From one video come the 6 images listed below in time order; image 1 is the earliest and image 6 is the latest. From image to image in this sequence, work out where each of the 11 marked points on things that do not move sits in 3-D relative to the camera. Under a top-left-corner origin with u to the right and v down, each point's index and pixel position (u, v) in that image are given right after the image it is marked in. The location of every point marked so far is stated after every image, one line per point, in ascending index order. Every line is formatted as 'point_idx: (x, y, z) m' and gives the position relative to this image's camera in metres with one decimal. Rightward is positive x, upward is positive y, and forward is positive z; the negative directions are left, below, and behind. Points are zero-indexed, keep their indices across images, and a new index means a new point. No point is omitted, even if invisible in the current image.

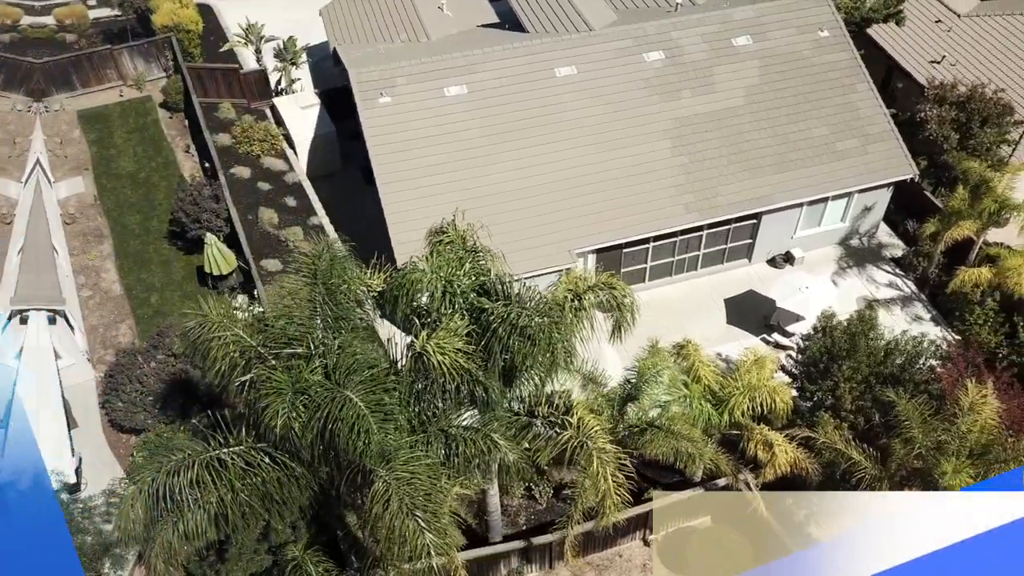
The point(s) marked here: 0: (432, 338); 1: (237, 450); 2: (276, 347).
0: (-1.0, -0.6, +10.3) m
1: (-3.6, -2.1, +11.1) m
2: (-3.1, -0.8, +10.9) m
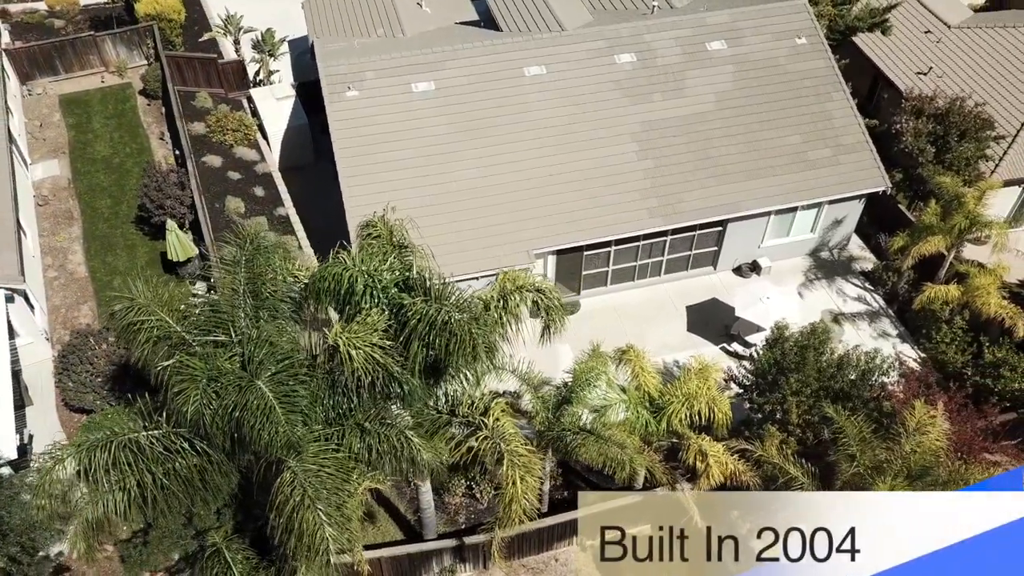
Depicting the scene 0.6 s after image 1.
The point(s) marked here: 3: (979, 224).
0: (-2.2, -0.5, +10.2) m
1: (-4.8, -2.0, +11.0) m
2: (-4.2, -0.6, +10.8) m
3: (+11.0, +1.5, +19.4) m
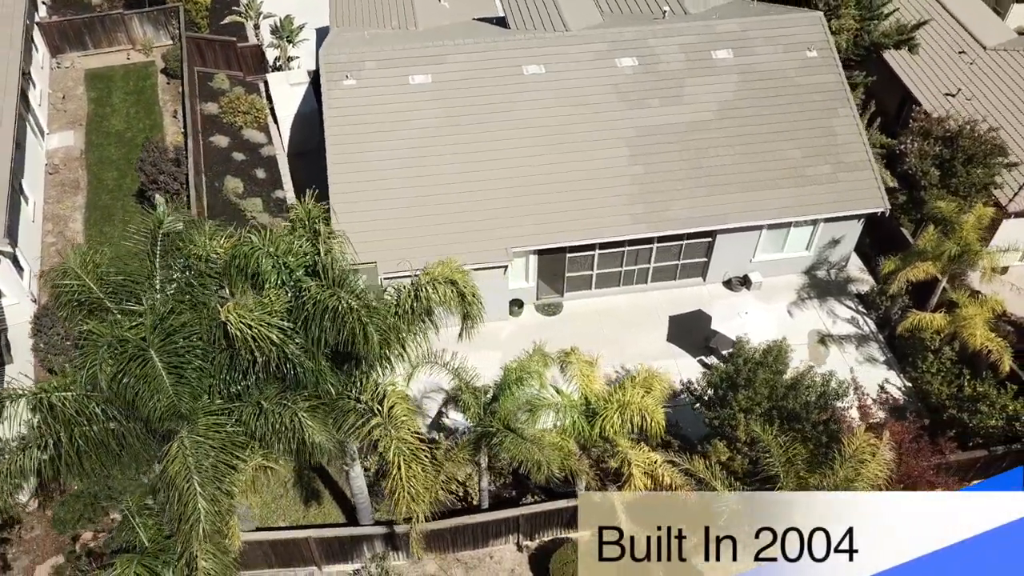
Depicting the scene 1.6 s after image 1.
0: (-3.4, -0.3, +10.4) m
1: (-6.1, -1.5, +11.4) m
2: (-5.5, -0.2, +11.2) m
3: (+10.4, +0.8, +18.7) m
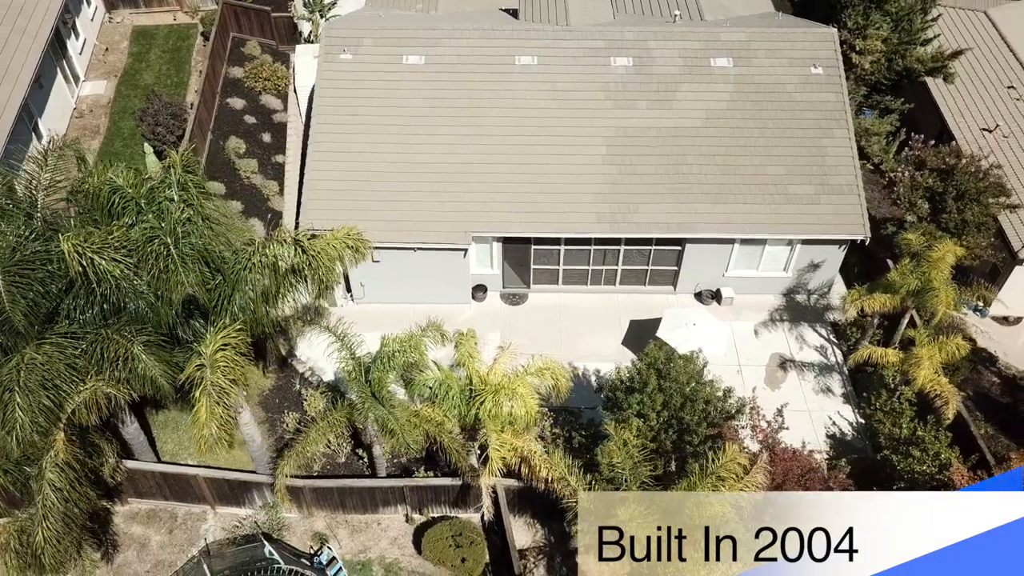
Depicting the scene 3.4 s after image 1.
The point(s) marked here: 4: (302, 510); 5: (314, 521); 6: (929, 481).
0: (-5.7, +0.6, +11.1) m
1: (-8.3, -0.3, +12.5) m
2: (-7.6, +0.9, +12.2) m
3: (+9.1, 0.0, +17.8) m
4: (-4.1, -4.4, +16.2) m
5: (-3.9, -4.6, +16.3) m
6: (+8.3, -3.8, +16.4) m
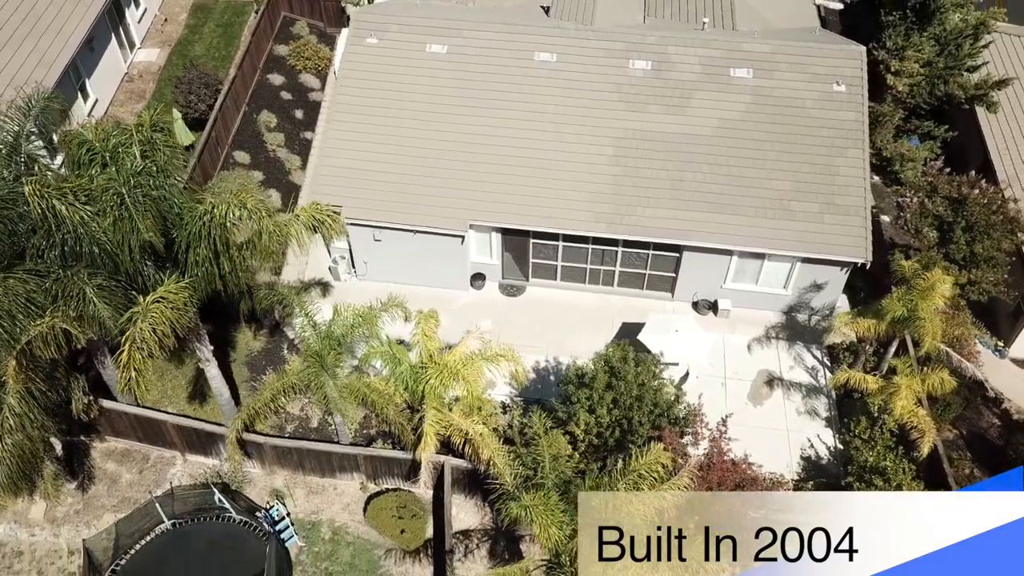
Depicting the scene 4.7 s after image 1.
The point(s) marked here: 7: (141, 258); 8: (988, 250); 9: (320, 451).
0: (-6.6, +1.4, +12.1) m
1: (-9.2, +0.8, +13.6) m
2: (-8.4, +2.0, +13.2) m
3: (+8.5, -0.6, +17.4) m
4: (-5.1, -3.7, +17.0) m
5: (-4.9, -3.9, +17.0) m
6: (+7.3, -4.3, +16.0) m
7: (-5.8, +0.5, +12.9) m
8: (+11.1, +0.9, +19.2) m
9: (-3.8, -3.2, +16.4) m
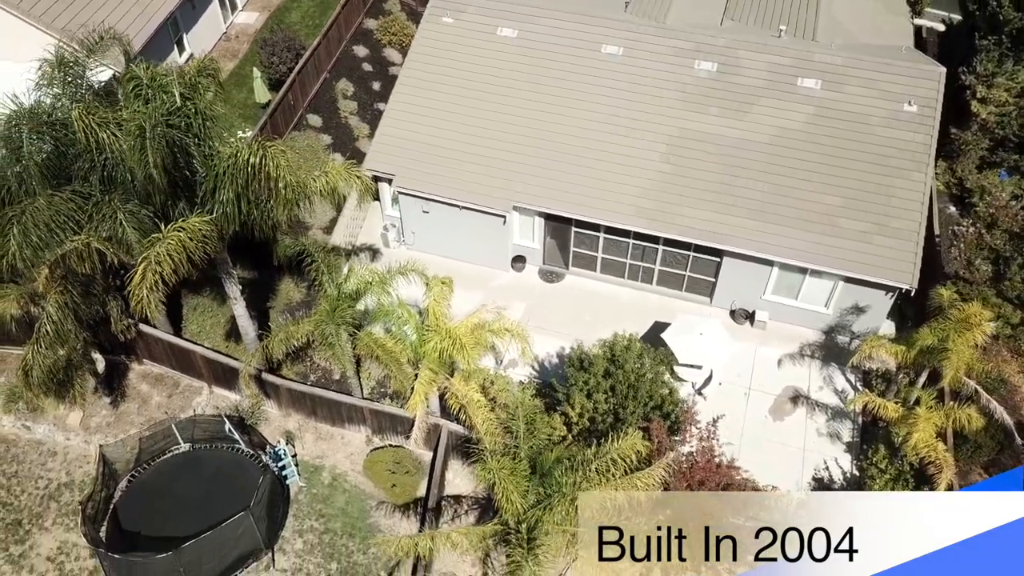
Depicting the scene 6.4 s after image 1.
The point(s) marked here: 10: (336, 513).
0: (-6.5, +2.7, +13.2) m
1: (-9.0, +2.4, +15.1) m
2: (-8.0, +3.4, +14.6) m
3: (+8.8, -1.3, +16.7) m
4: (-5.0, -2.6, +17.9) m
5: (-4.9, -2.9, +18.0) m
6: (+7.0, -4.8, +15.5) m
7: (-5.7, +1.6, +13.9) m
8: (+11.7, 0.0, +18.2) m
9: (-3.8, -2.3, +17.2) m
10: (-3.5, -4.5, +16.5) m
